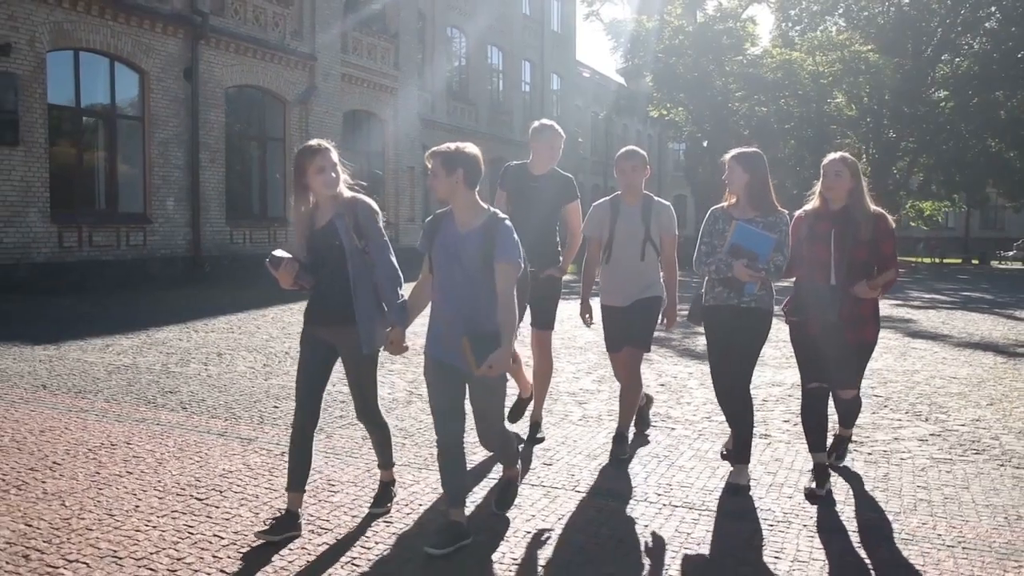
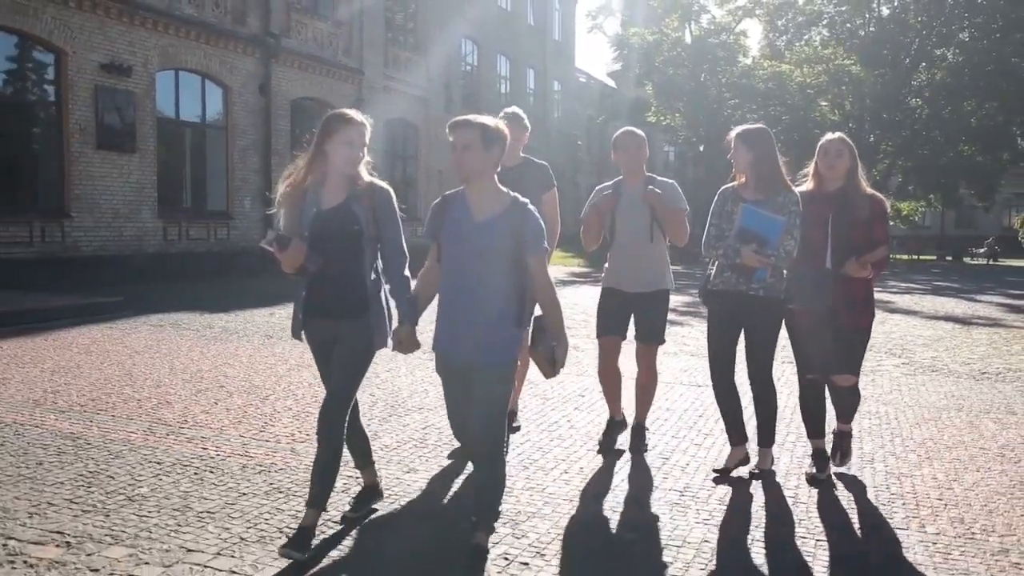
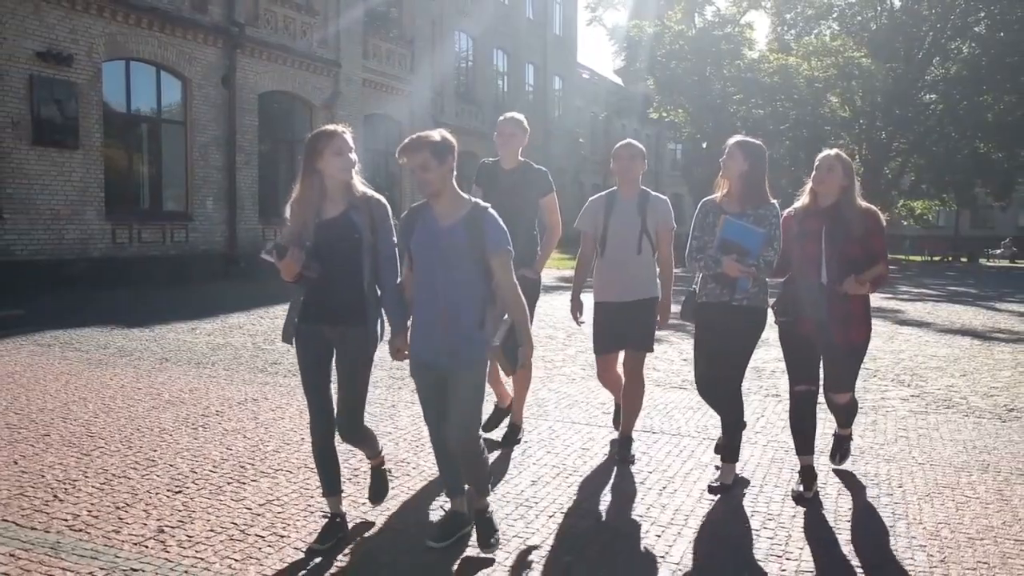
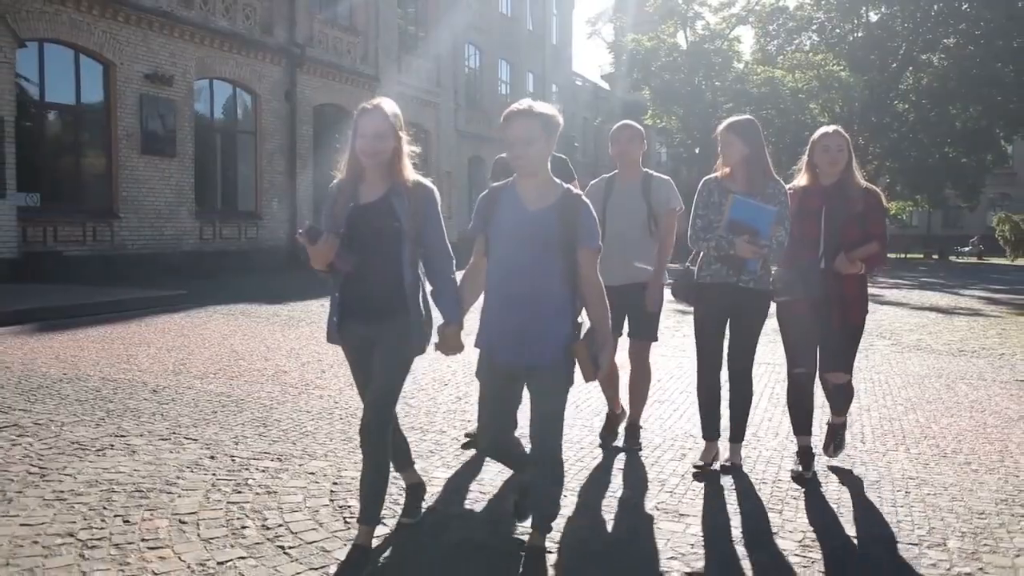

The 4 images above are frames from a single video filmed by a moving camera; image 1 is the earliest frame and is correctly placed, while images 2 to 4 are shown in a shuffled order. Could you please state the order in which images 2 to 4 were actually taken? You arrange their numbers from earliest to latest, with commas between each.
3, 2, 4
